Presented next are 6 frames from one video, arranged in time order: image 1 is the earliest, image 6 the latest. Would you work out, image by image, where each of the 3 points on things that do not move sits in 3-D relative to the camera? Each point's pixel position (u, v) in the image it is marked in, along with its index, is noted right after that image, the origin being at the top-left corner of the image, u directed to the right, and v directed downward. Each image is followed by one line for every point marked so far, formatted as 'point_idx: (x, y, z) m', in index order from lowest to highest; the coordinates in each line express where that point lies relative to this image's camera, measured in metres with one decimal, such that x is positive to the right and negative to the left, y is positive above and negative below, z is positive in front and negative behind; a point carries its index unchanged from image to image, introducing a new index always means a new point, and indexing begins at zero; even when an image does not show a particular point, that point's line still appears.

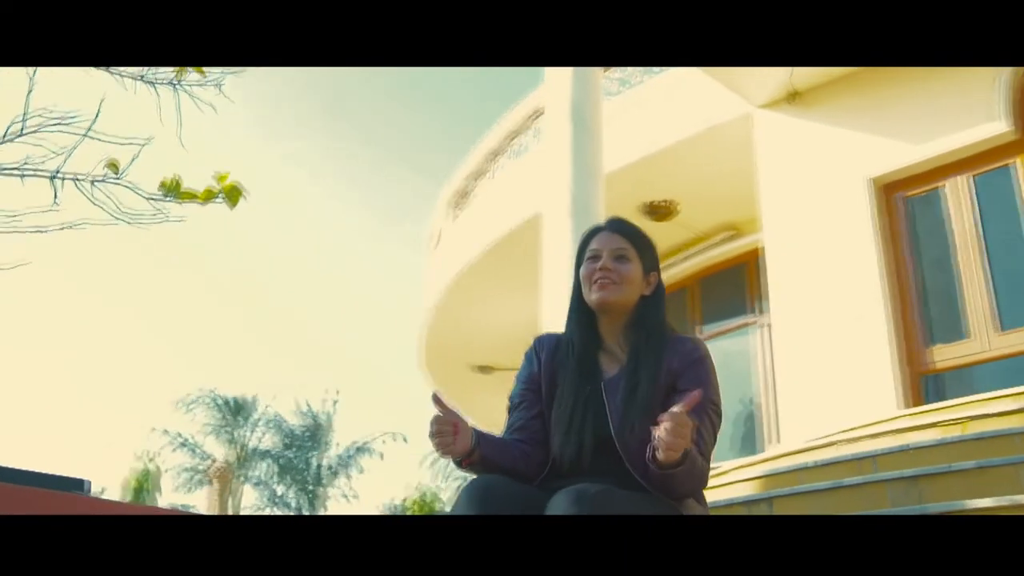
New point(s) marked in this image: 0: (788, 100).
0: (+1.3, +0.9, +5.1) m
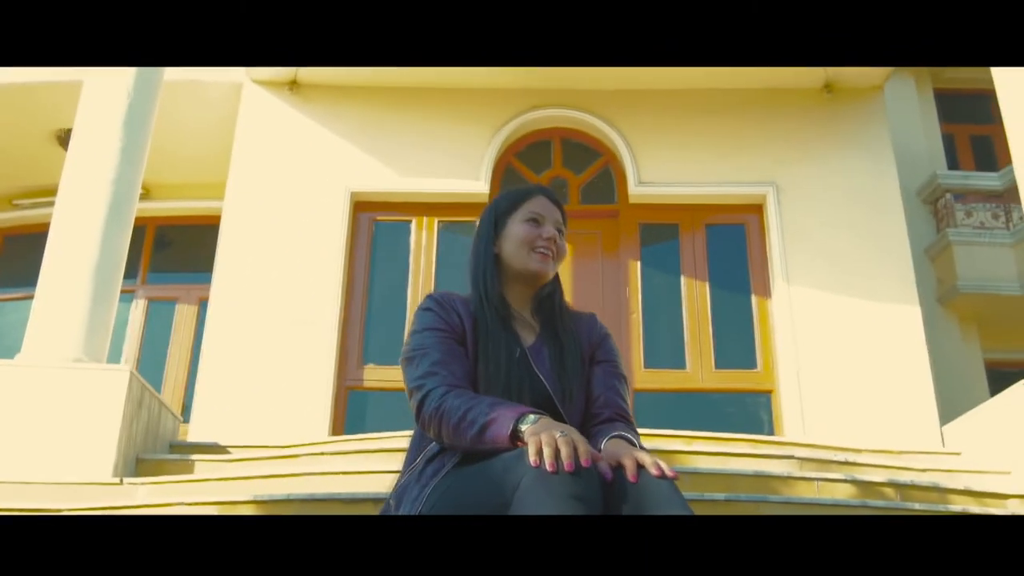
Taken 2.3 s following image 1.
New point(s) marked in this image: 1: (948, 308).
0: (-1.0, +0.9, +5.0) m
1: (+2.6, -0.1, +6.3) m
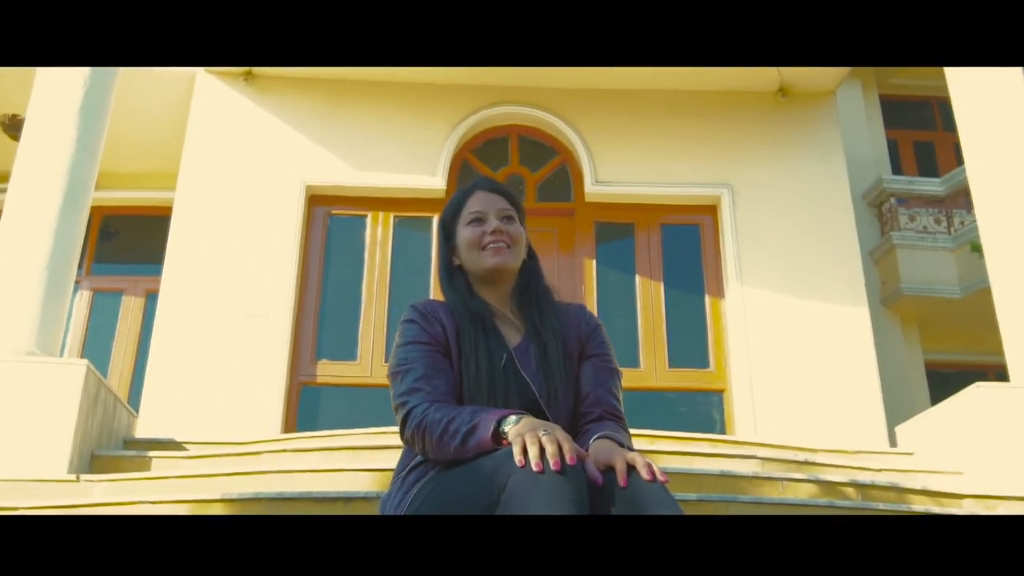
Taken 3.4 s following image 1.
0: (-1.2, +1.0, +4.9) m
1: (+2.3, -0.1, +6.4) m
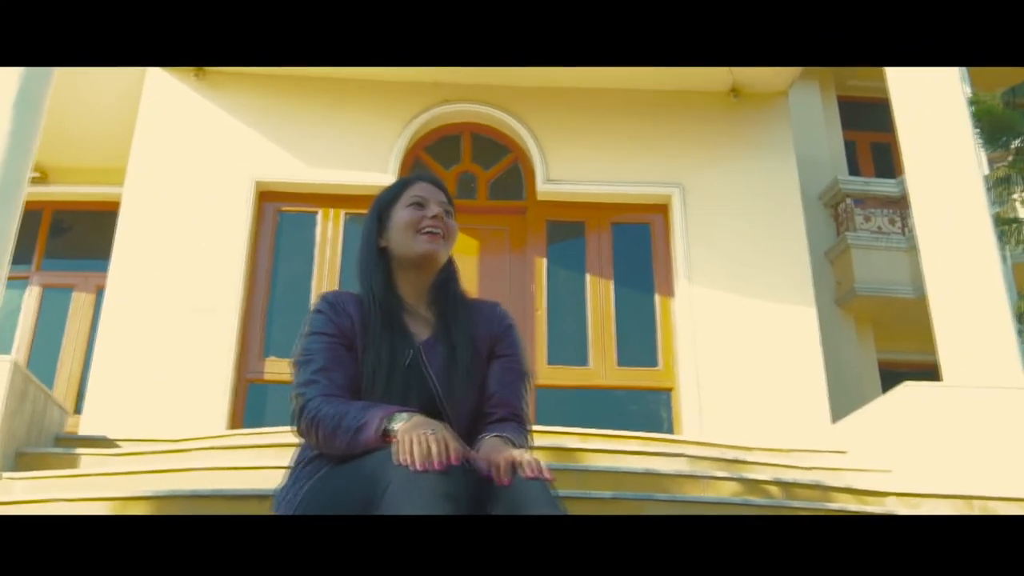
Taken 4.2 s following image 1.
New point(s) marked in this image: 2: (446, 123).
0: (-1.4, +1.0, +4.9) m
1: (+2.0, -0.1, +6.5) m
2: (-0.3, +0.8, +5.0) m
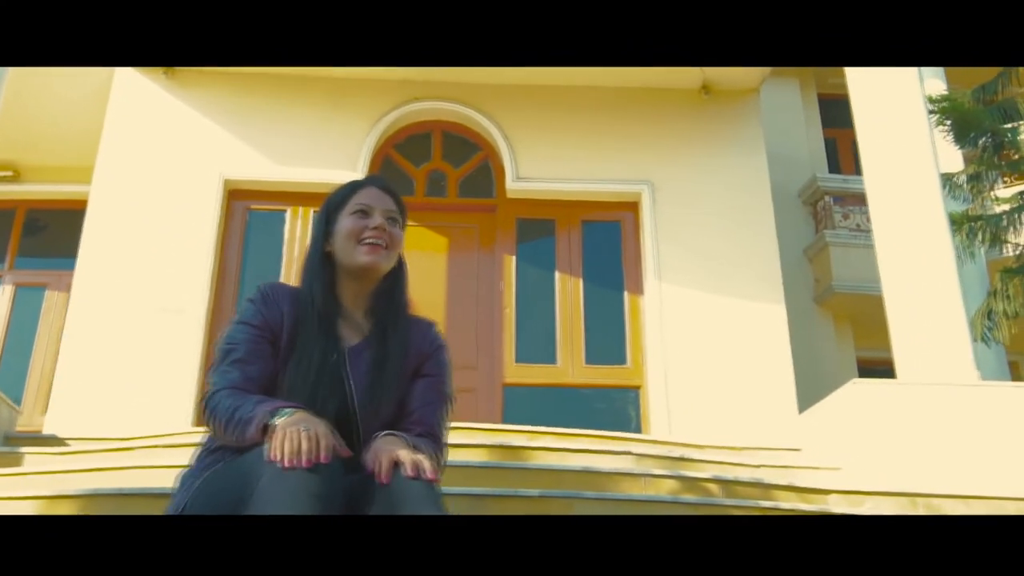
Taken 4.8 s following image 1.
0: (-1.6, +1.0, +4.9) m
1: (+1.9, -0.1, +6.5) m
2: (-0.4, +0.8, +5.0) m
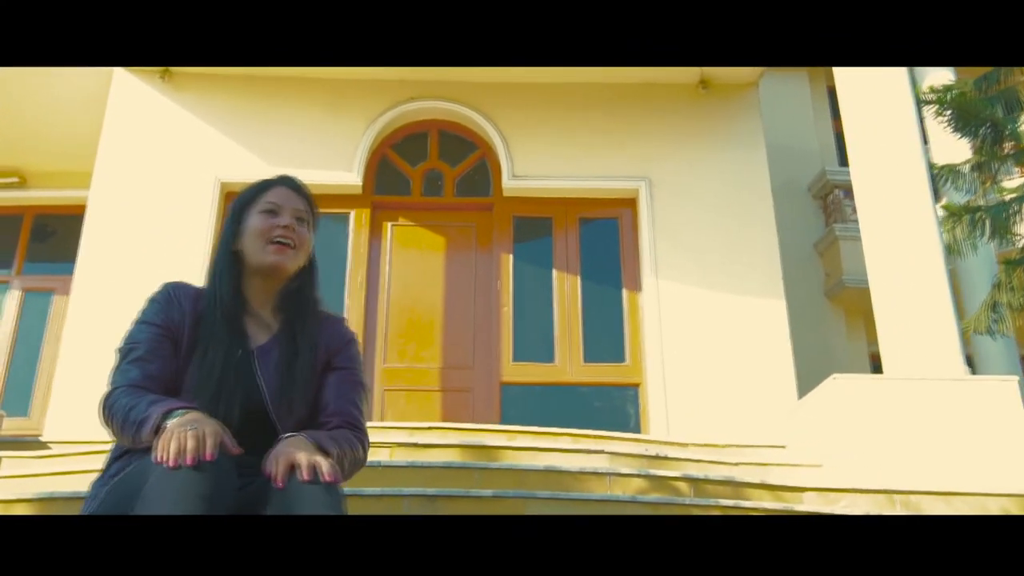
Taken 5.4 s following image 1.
0: (-1.6, +1.0, +4.9) m
1: (+1.9, -0.1, +6.4) m
2: (-0.5, +0.8, +4.9) m
